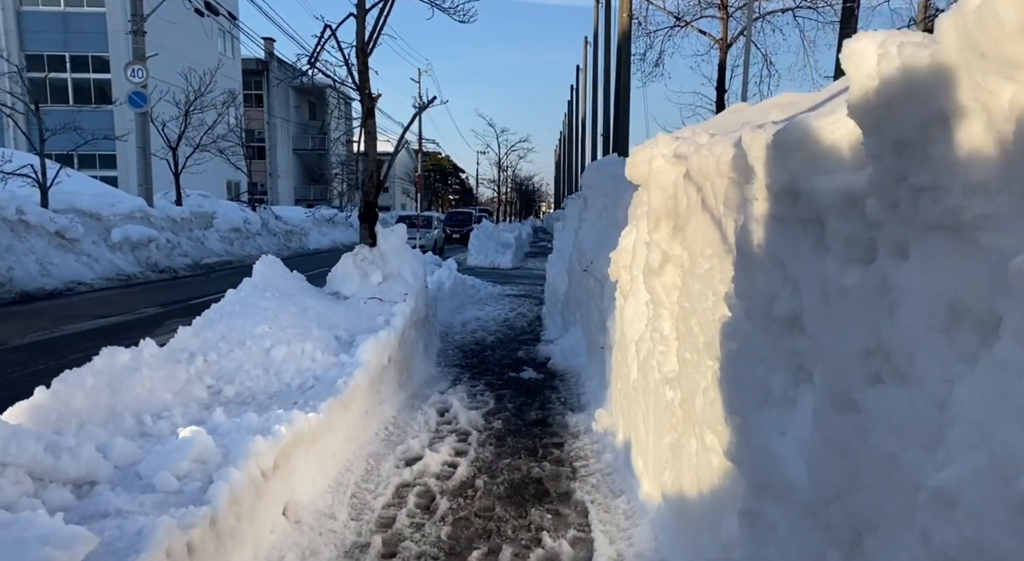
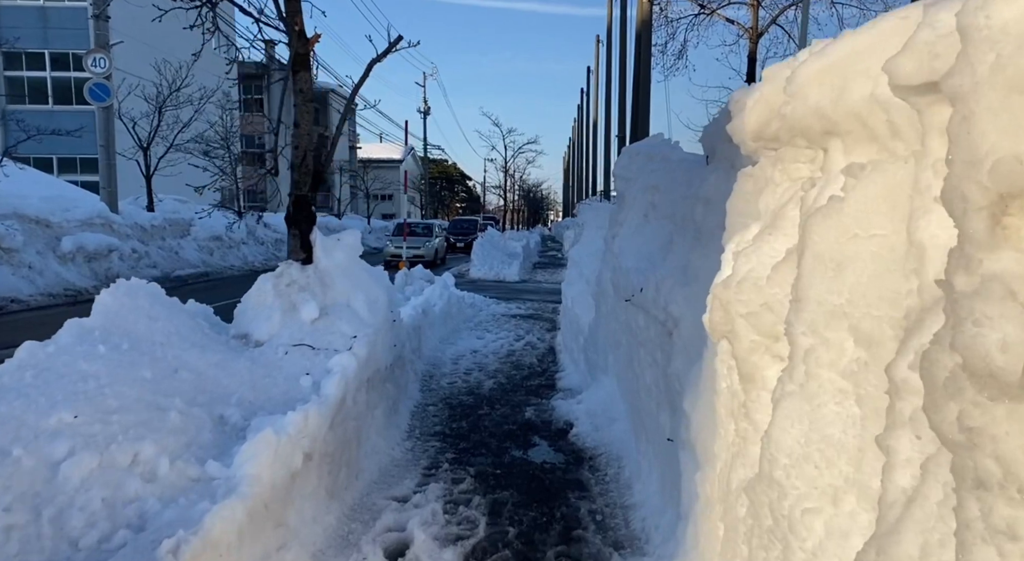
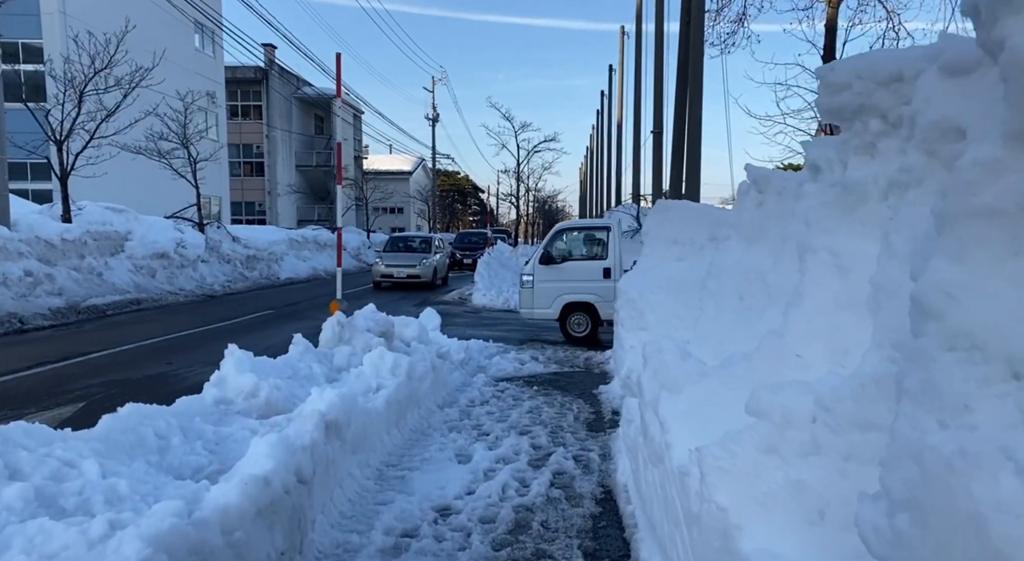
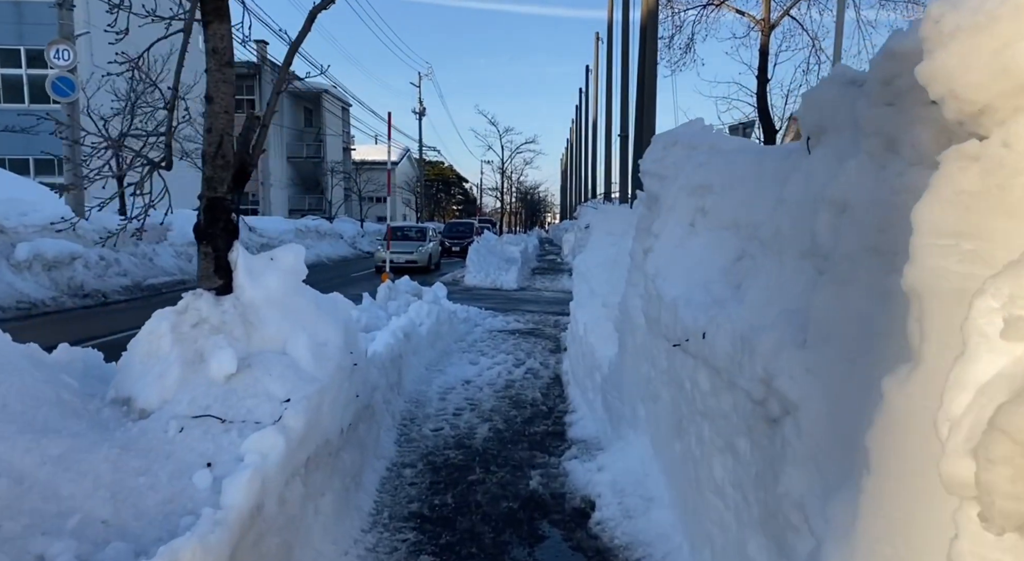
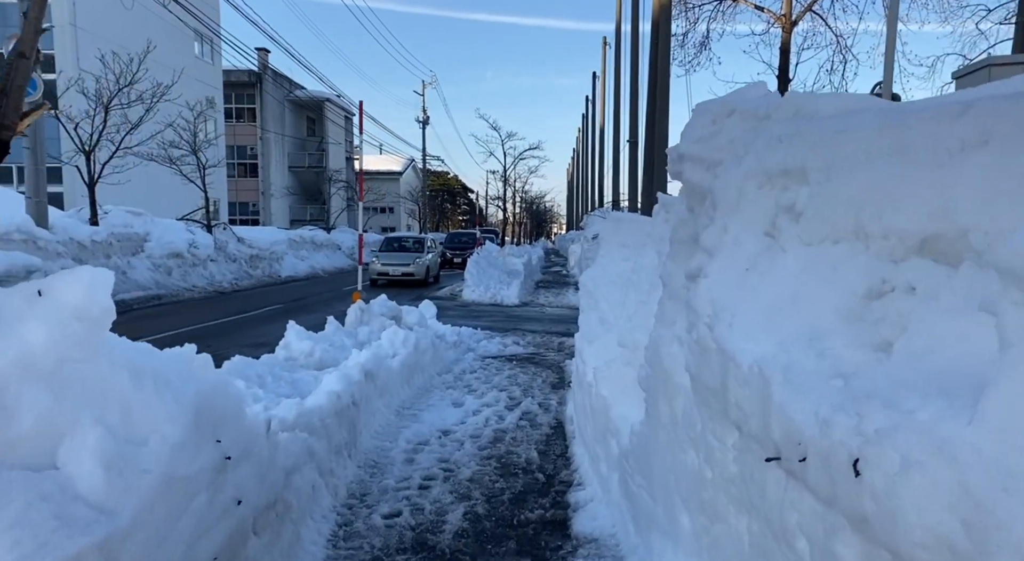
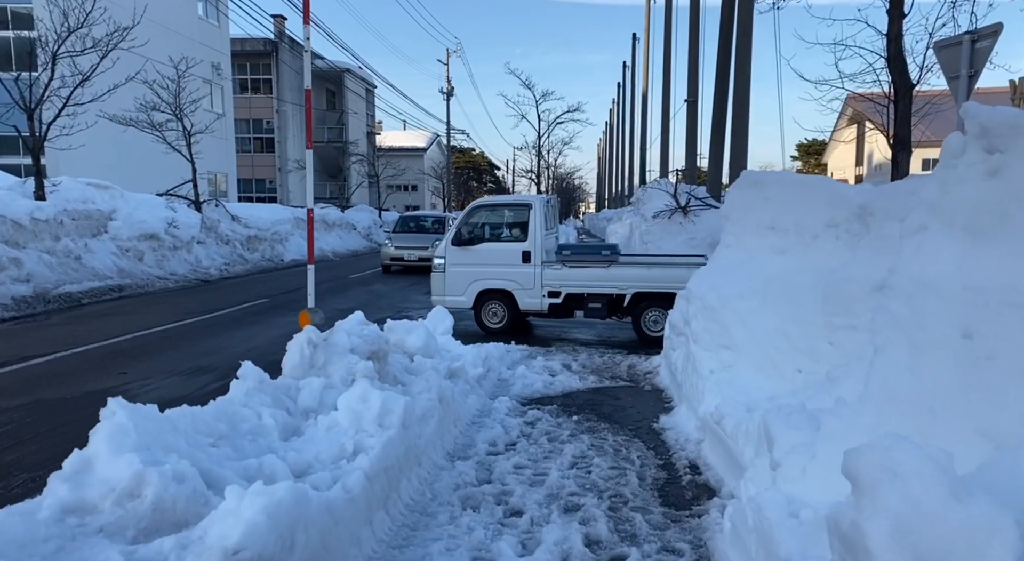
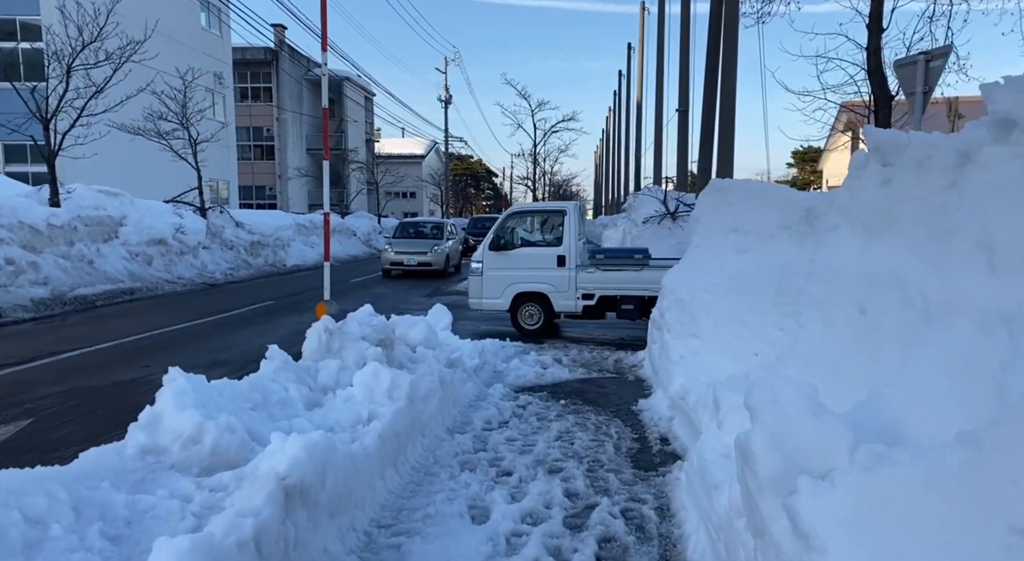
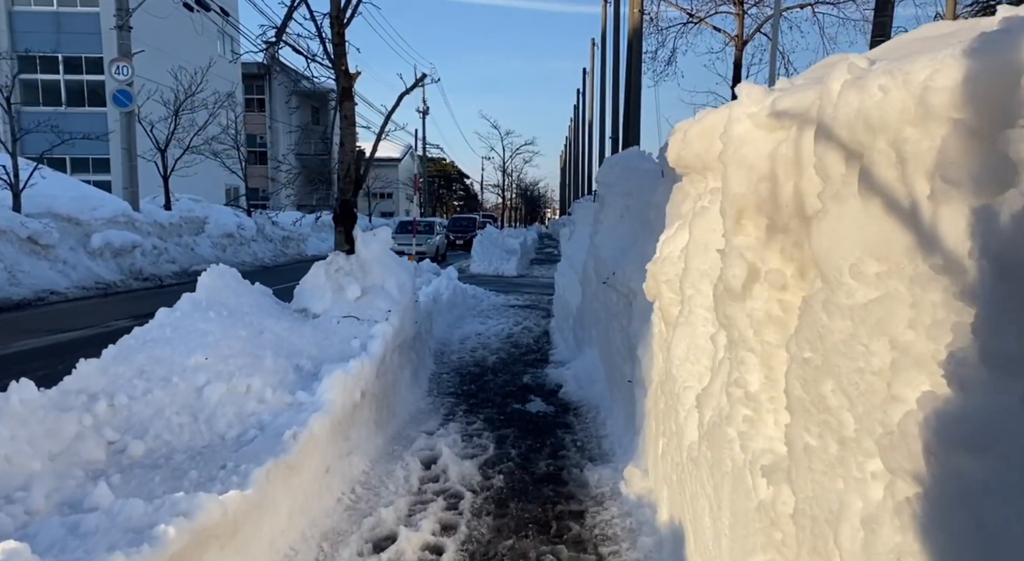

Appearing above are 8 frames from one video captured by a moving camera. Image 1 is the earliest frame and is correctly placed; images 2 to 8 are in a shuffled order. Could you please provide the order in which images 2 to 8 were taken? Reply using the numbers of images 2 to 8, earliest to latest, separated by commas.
8, 2, 4, 5, 3, 7, 6
